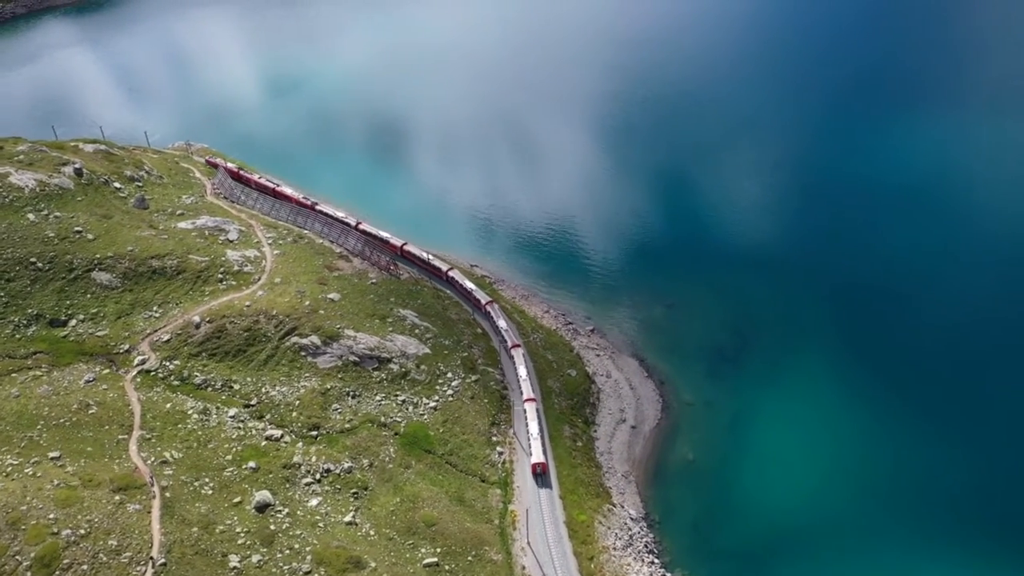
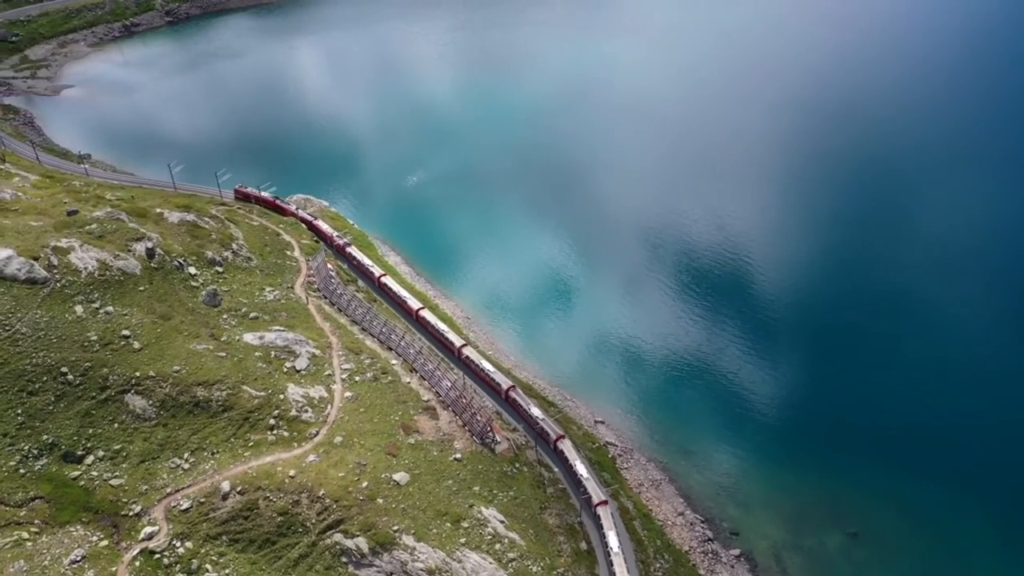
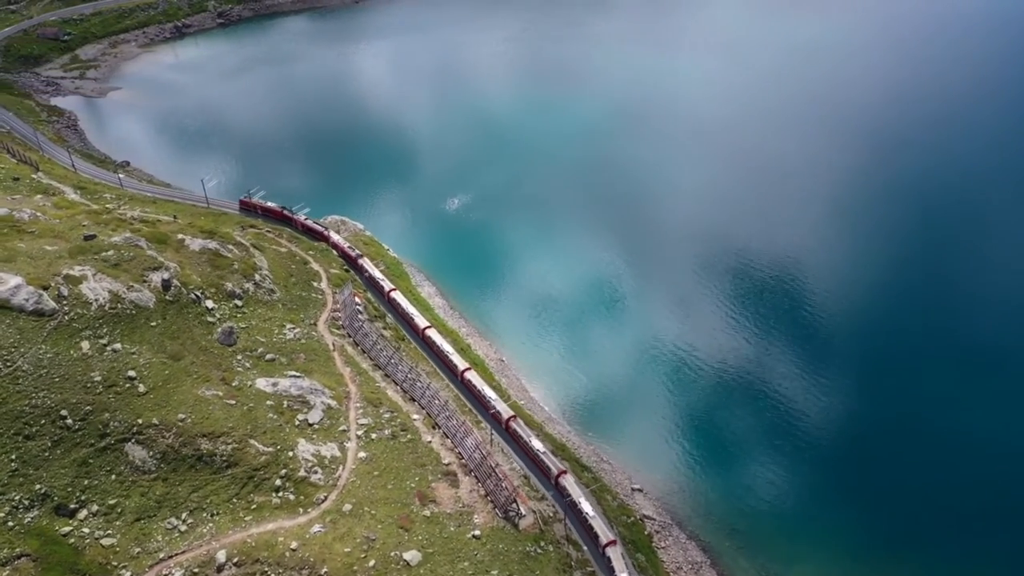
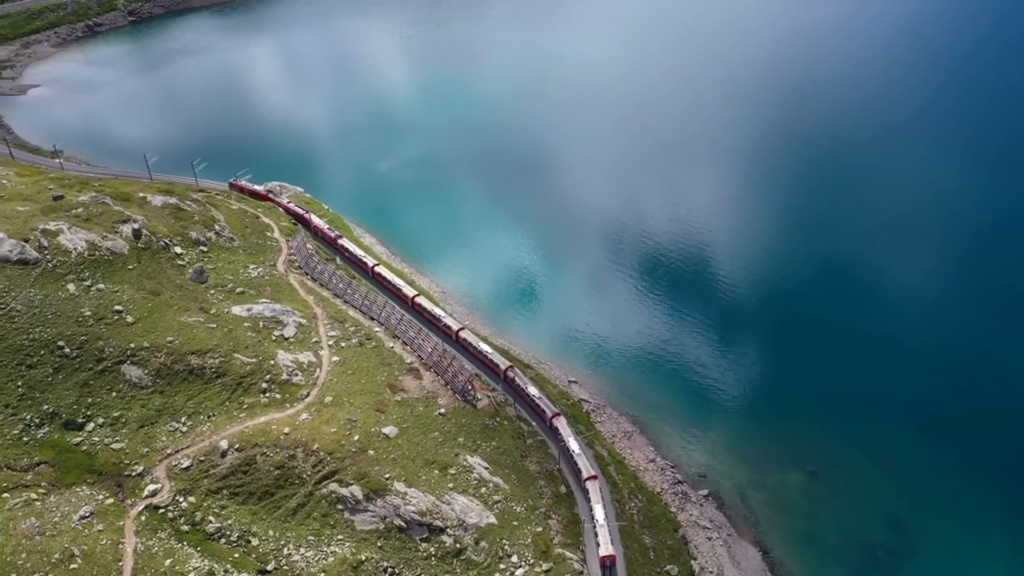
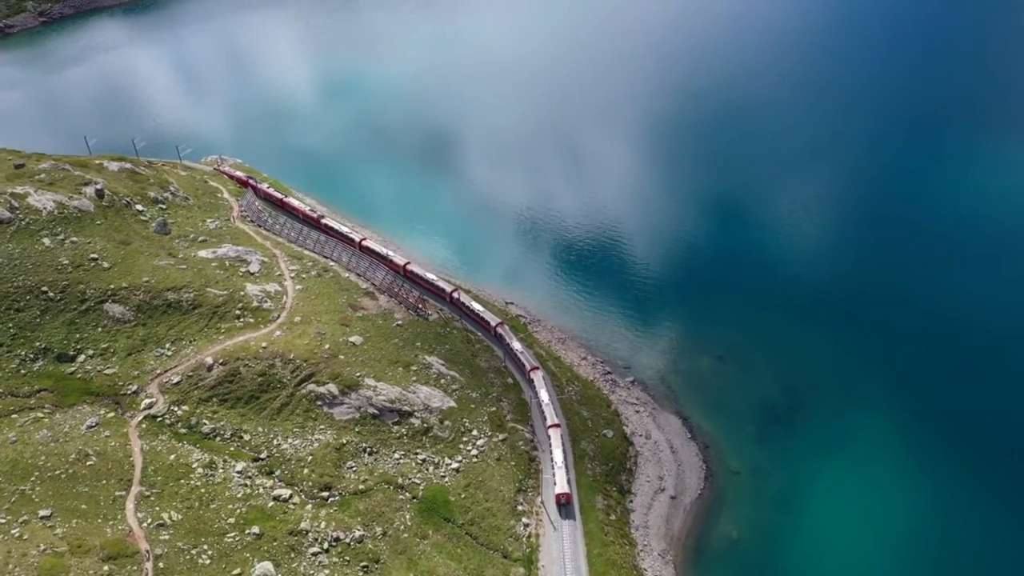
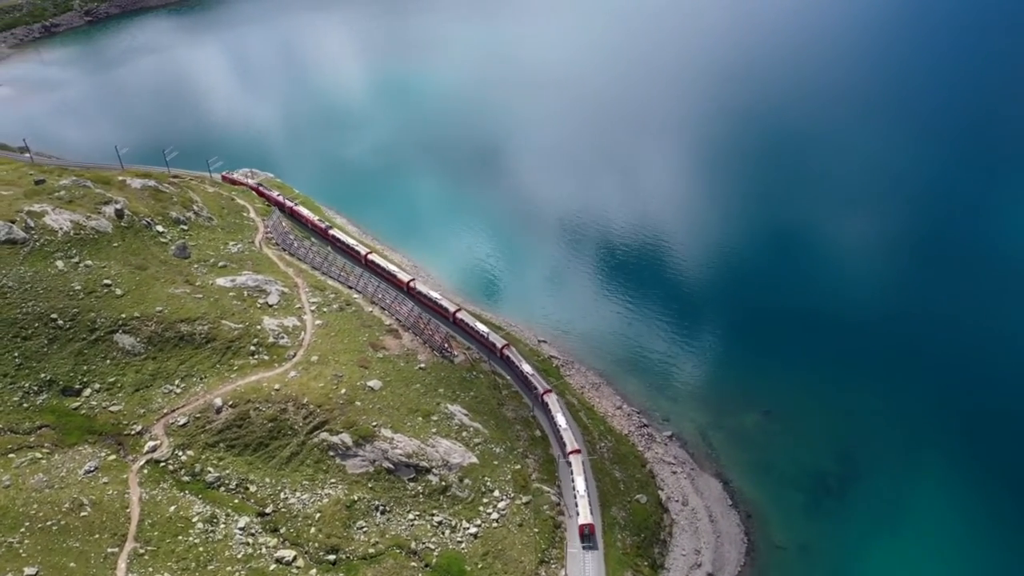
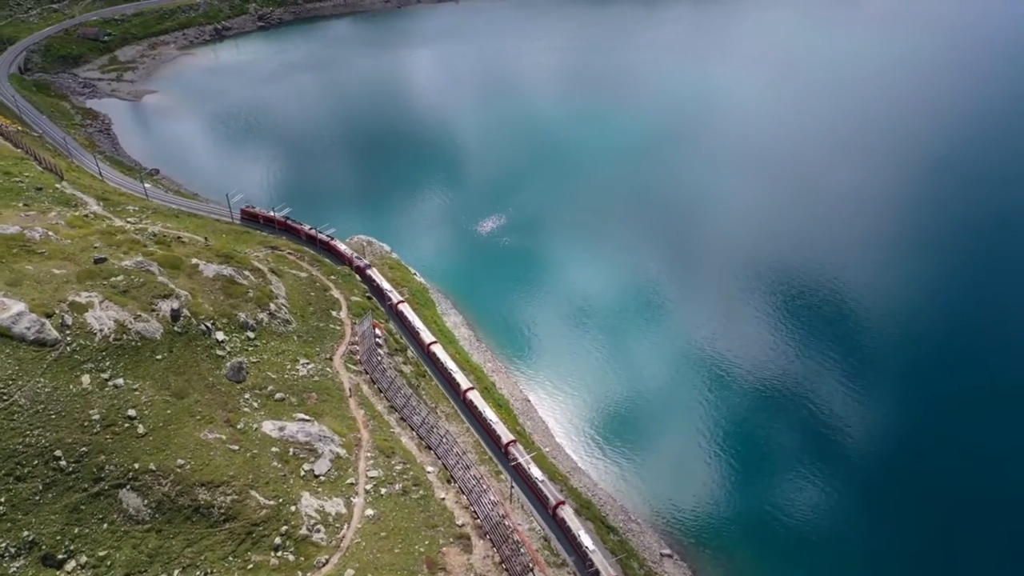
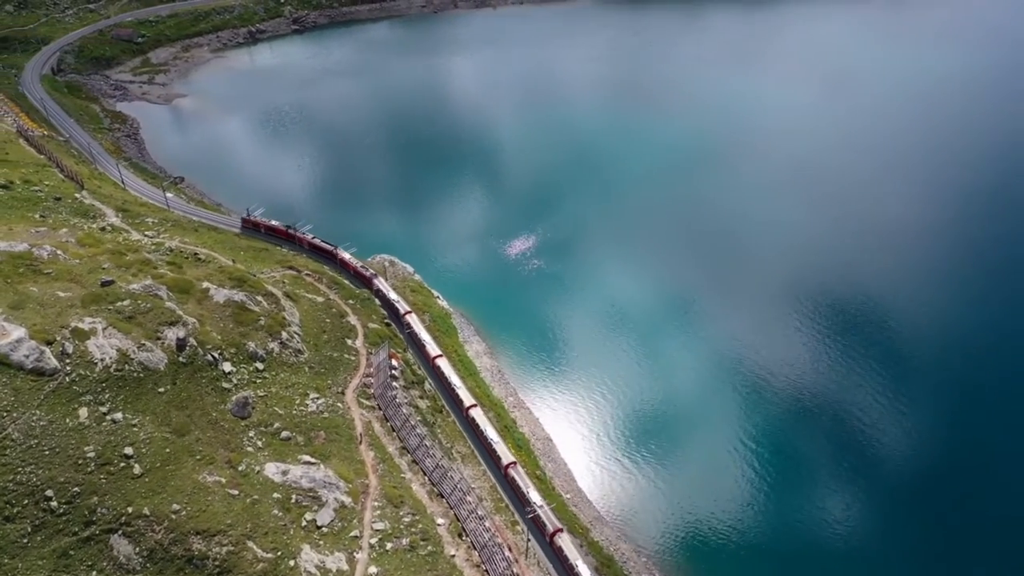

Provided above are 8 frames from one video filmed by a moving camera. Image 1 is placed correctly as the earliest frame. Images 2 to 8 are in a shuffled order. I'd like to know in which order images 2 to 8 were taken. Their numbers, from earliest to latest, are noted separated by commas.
5, 6, 4, 2, 3, 7, 8
